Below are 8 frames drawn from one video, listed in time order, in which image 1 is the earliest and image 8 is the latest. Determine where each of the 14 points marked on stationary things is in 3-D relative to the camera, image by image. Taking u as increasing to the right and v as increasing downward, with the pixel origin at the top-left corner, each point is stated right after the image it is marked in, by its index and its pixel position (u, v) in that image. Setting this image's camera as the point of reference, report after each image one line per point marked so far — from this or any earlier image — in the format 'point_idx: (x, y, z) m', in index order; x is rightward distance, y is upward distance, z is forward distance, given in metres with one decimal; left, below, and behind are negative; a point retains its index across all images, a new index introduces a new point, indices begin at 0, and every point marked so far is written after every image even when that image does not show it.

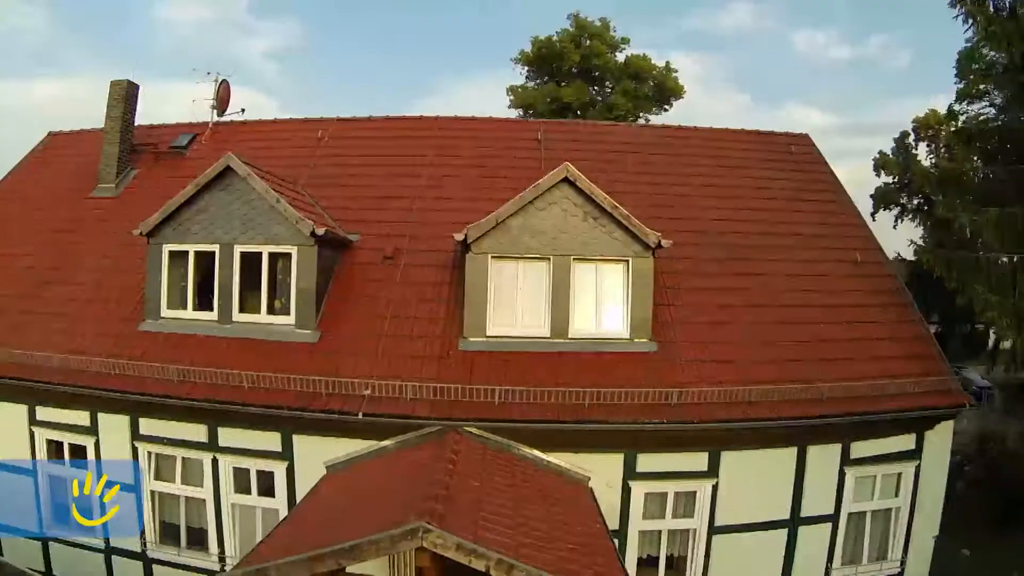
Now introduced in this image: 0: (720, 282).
0: (+2.4, +0.1, +9.6) m
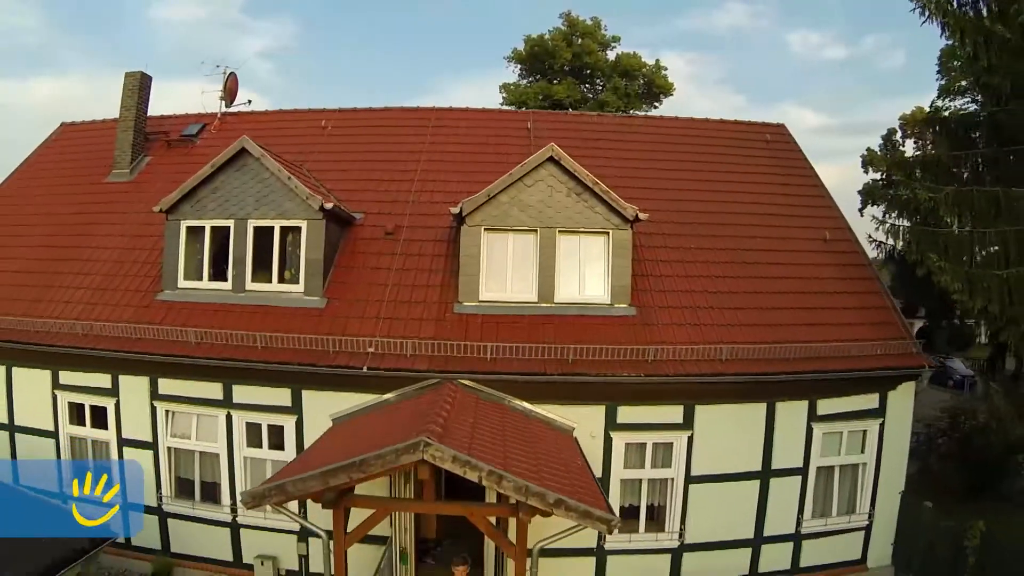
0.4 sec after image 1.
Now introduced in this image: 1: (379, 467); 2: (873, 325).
0: (+2.3, +0.4, +10.3) m
1: (-0.9, -1.1, +5.2) m
2: (+4.4, -0.4, +9.9) m
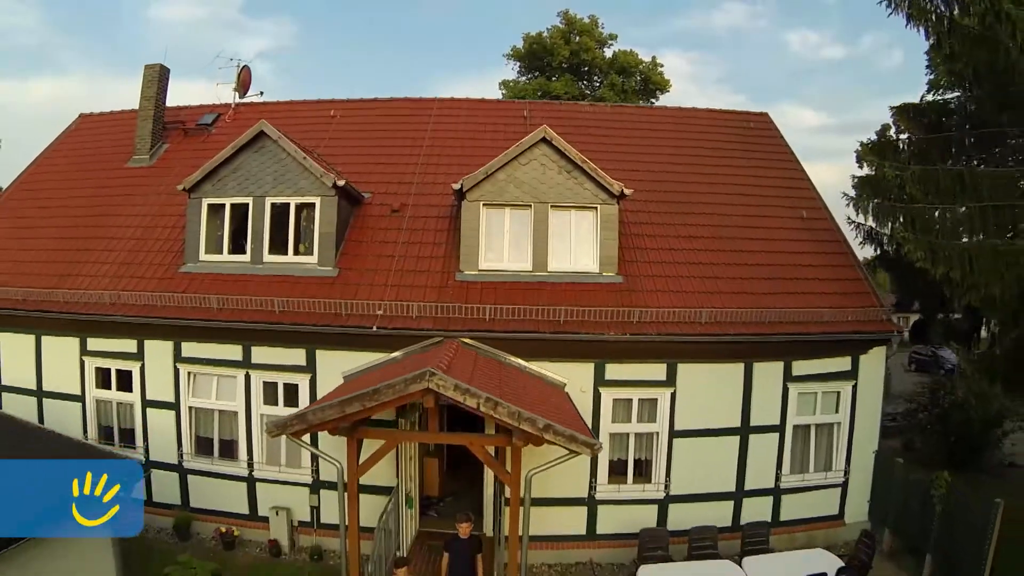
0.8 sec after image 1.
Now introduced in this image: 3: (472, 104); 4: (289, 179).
0: (+2.3, +0.8, +11.1) m
1: (-0.9, -0.8, +6.0) m
2: (+4.3, -0.1, +10.6) m
3: (-0.6, +3.1, +13.7) m
4: (-2.7, +1.3, +10.0) m
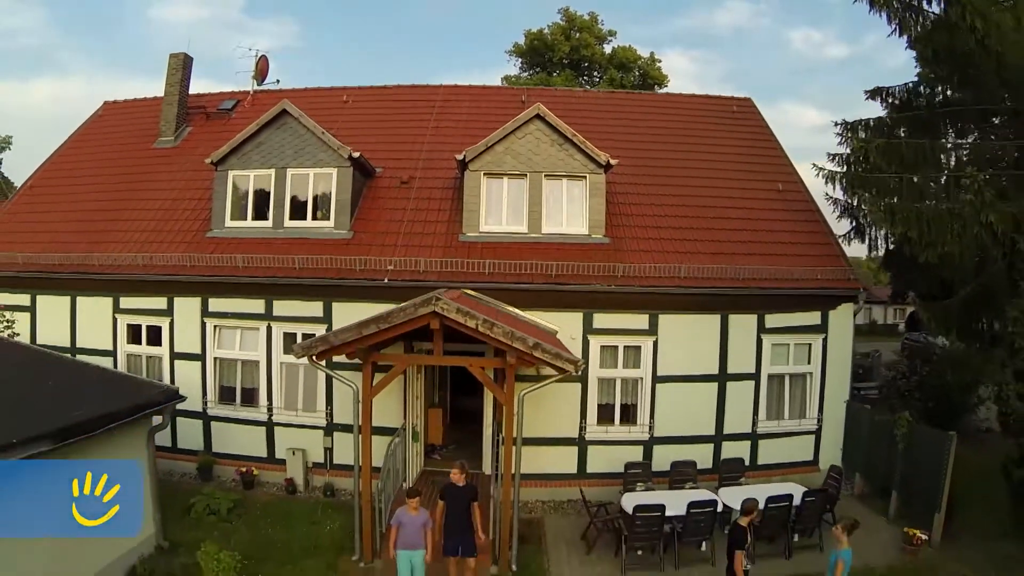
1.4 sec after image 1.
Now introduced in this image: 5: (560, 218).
0: (+2.2, +1.3, +12.0) m
1: (-1.0, -0.2, +6.9) m
2: (+4.3, +0.5, +11.5) m
3: (-0.7, +3.6, +14.7) m
4: (-2.7, +1.8, +11.0) m
5: (+0.7, +1.0, +11.0) m
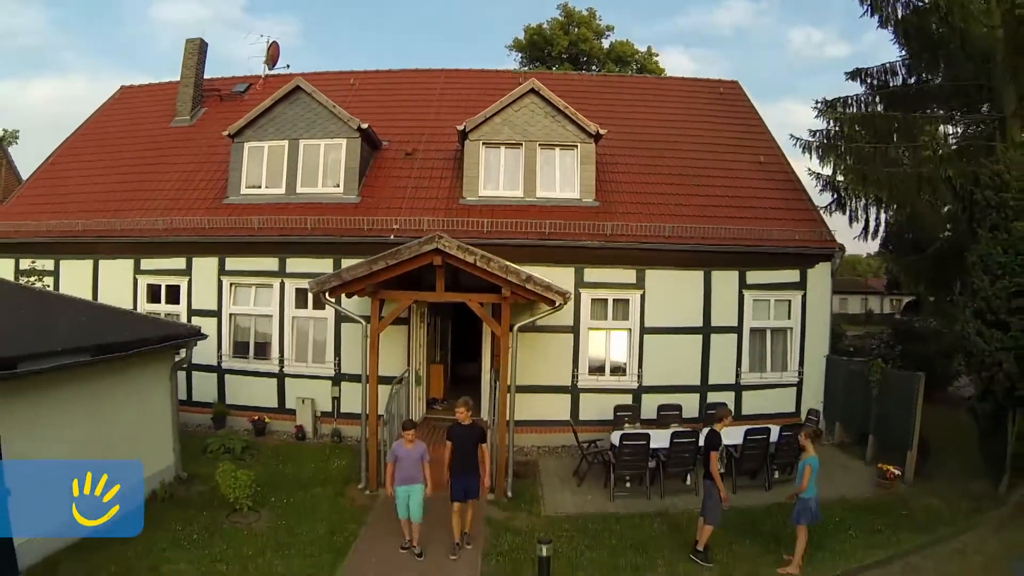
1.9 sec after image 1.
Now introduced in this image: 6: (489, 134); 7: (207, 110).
0: (+2.2, +1.8, +12.8) m
1: (-1.0, +0.3, +7.7) m
2: (+4.3, +1.0, +12.3) m
3: (-0.7, +4.1, +15.4) m
4: (-2.8, +2.4, +11.8) m
5: (+0.6, +1.5, +11.7) m
6: (-0.3, +2.2, +11.6) m
7: (-5.6, +3.3, +15.0) m
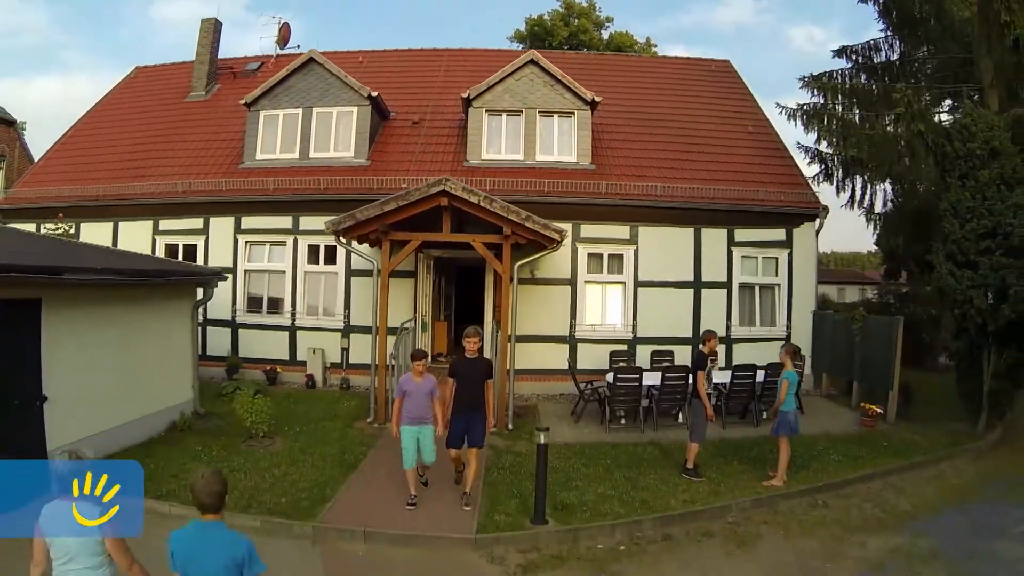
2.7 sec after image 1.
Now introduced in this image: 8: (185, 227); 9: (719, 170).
0: (+2.2, +2.5, +13.4) m
1: (-1.0, +0.9, +8.4) m
2: (+4.3, +1.7, +13.0) m
3: (-0.7, +4.7, +16.1) m
4: (-2.8, +3.0, +12.4) m
5: (+0.6, +2.1, +12.4) m
6: (-0.3, +2.8, +12.3) m
7: (-5.6, +3.9, +15.7) m
8: (-4.9, +0.9, +12.4) m
9: (+3.3, +1.9, +12.9) m
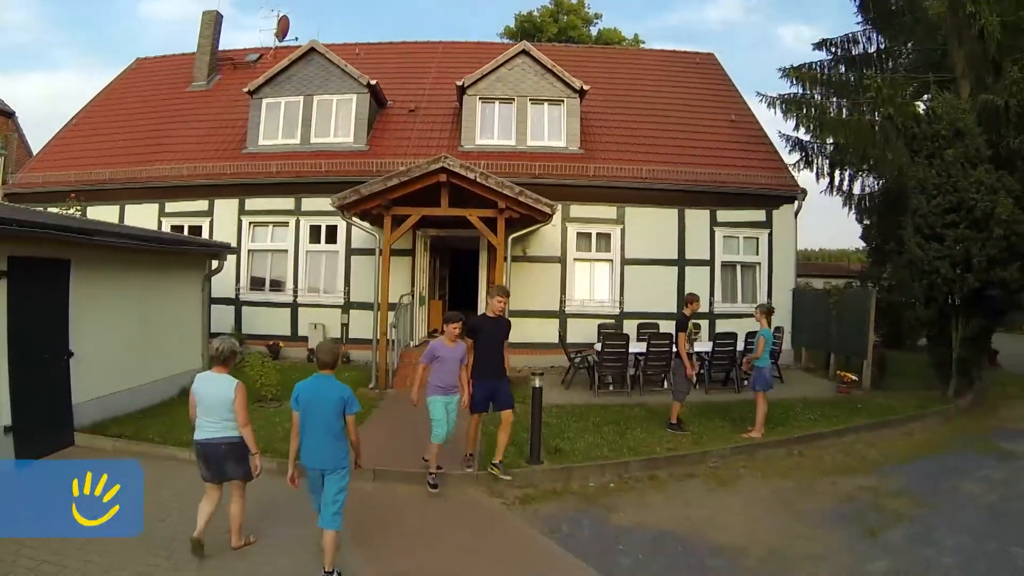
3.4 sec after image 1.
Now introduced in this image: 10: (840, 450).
0: (+2.1, +2.8, +14.0) m
1: (-1.1, +1.3, +8.9) m
2: (+4.2, +2.0, +13.6) m
3: (-0.9, +5.1, +16.7) m
4: (-2.9, +3.3, +13.0) m
5: (+0.5, +2.5, +13.0) m
6: (-0.4, +3.2, +12.9) m
7: (-5.8, +4.2, +16.2) m
8: (-5.1, +1.2, +12.9) m
9: (+3.2, +2.2, +13.5) m
10: (+3.4, -1.7, +8.3) m
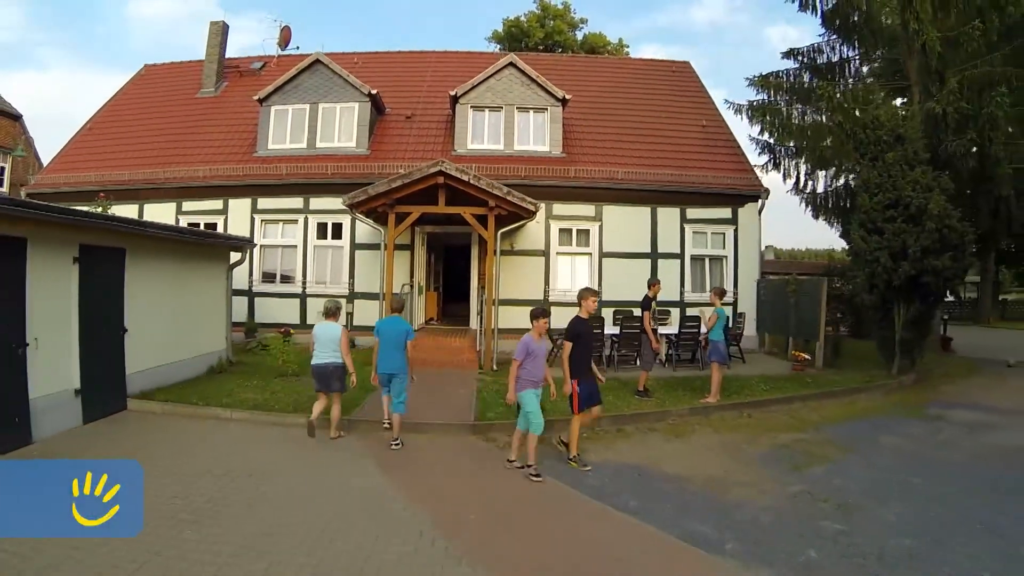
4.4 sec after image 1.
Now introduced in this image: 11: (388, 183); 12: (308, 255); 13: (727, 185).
0: (+1.9, +3.0, +15.3) m
1: (-1.2, +1.4, +10.2) m
2: (+4.0, +2.2, +14.9) m
3: (-1.1, +5.2, +17.9) m
4: (-3.1, +3.4, +14.2) m
5: (+0.3, +2.6, +14.3) m
6: (-0.6, +3.3, +14.1) m
7: (-6.0, +4.3, +17.4) m
8: (-5.2, +1.3, +14.1) m
9: (+3.0, +2.4, +14.8) m
10: (+3.2, -1.5, +9.6) m
11: (-1.6, +1.3, +10.3) m
12: (-3.4, +0.5, +13.7) m
13: (+3.7, +1.8, +14.2) m
